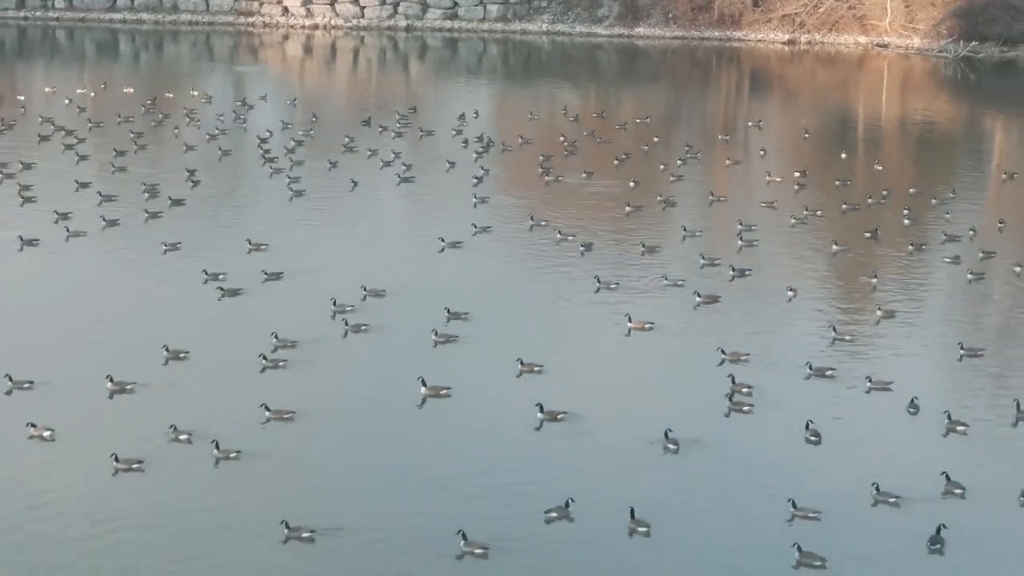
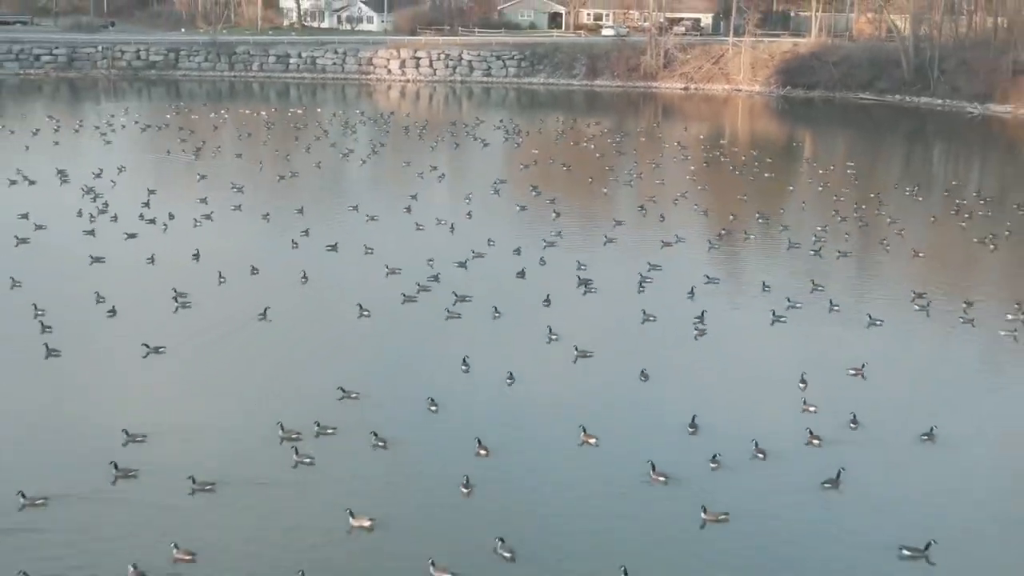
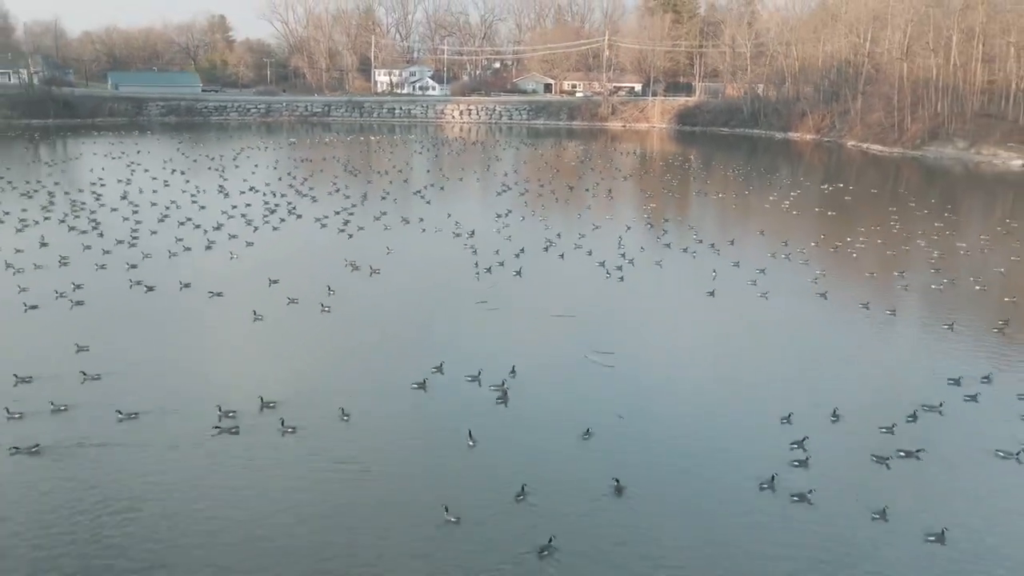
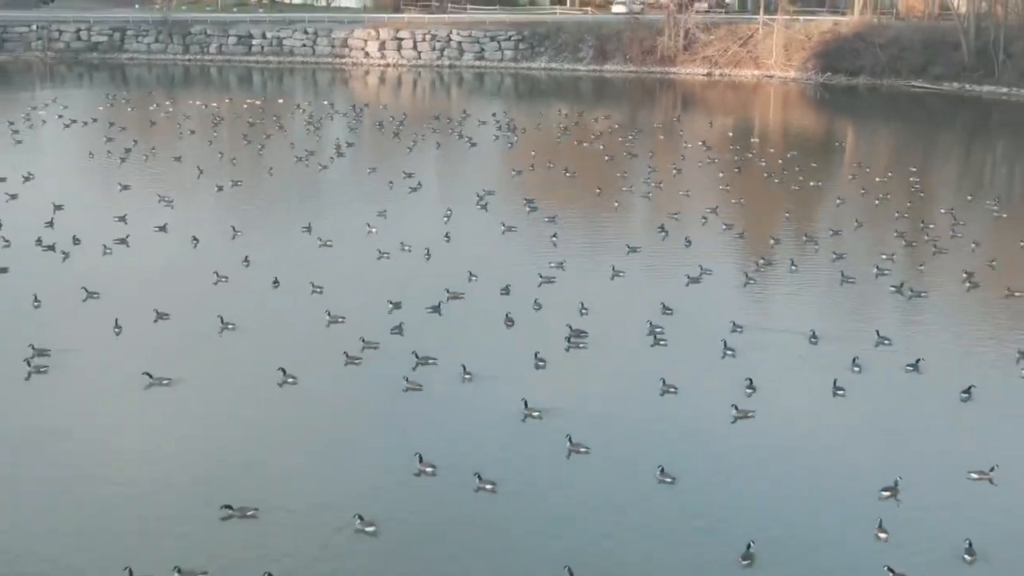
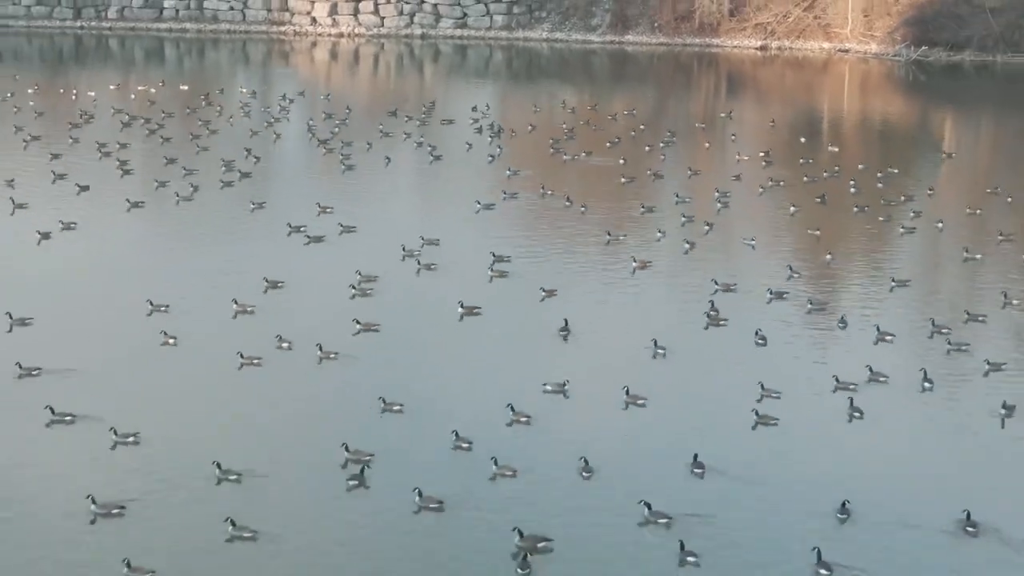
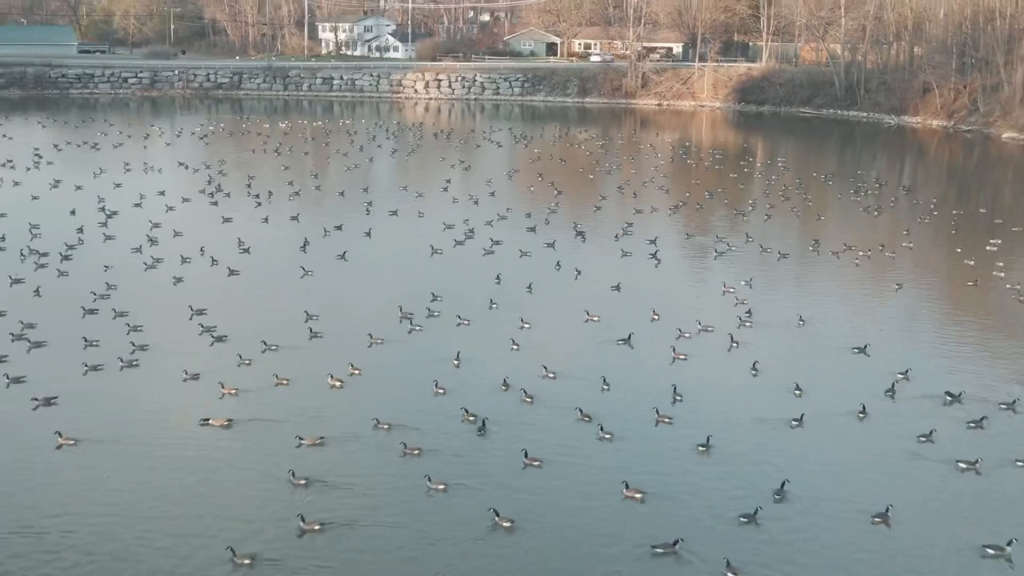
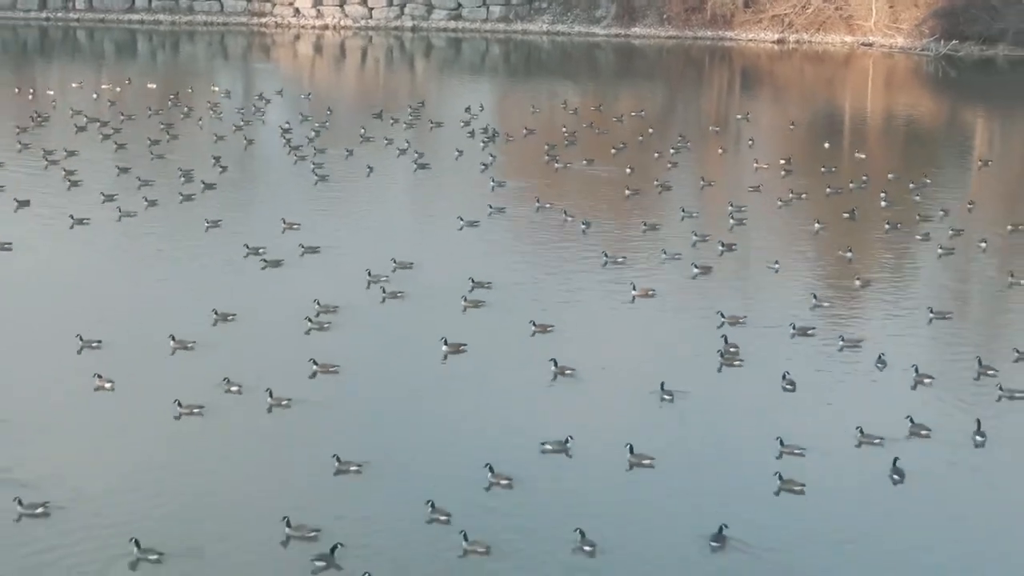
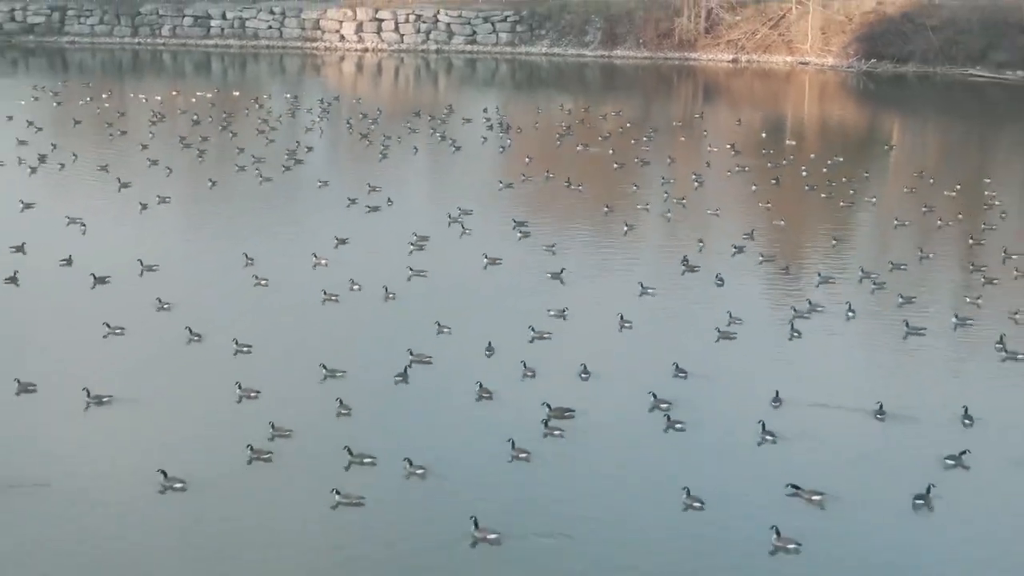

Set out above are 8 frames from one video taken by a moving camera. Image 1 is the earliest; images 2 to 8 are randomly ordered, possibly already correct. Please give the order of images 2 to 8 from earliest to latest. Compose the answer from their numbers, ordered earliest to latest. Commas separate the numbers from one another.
7, 5, 8, 4, 2, 6, 3
